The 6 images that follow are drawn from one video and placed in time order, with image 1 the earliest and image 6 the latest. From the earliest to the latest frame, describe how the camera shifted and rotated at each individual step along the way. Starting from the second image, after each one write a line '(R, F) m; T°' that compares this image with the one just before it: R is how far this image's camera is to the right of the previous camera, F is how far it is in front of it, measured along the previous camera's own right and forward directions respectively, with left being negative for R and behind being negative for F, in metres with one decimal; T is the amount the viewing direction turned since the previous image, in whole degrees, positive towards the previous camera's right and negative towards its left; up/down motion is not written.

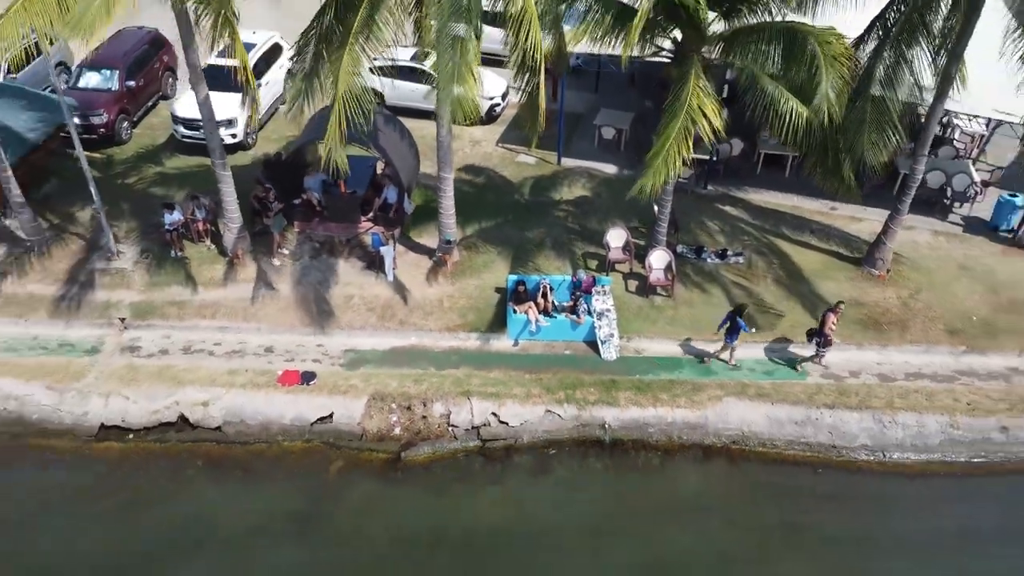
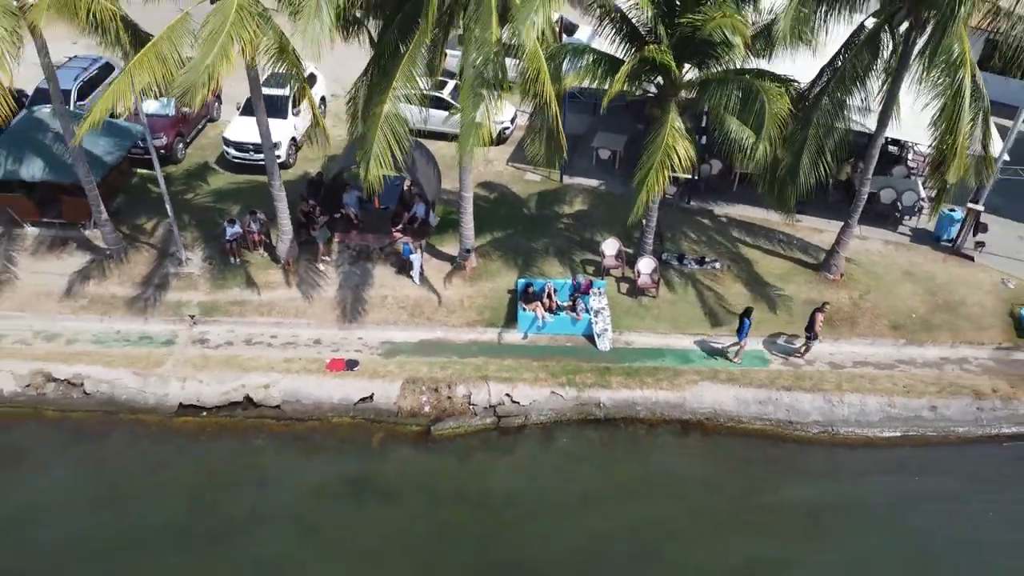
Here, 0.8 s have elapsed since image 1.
(-0.2, -2.4) m; 0°
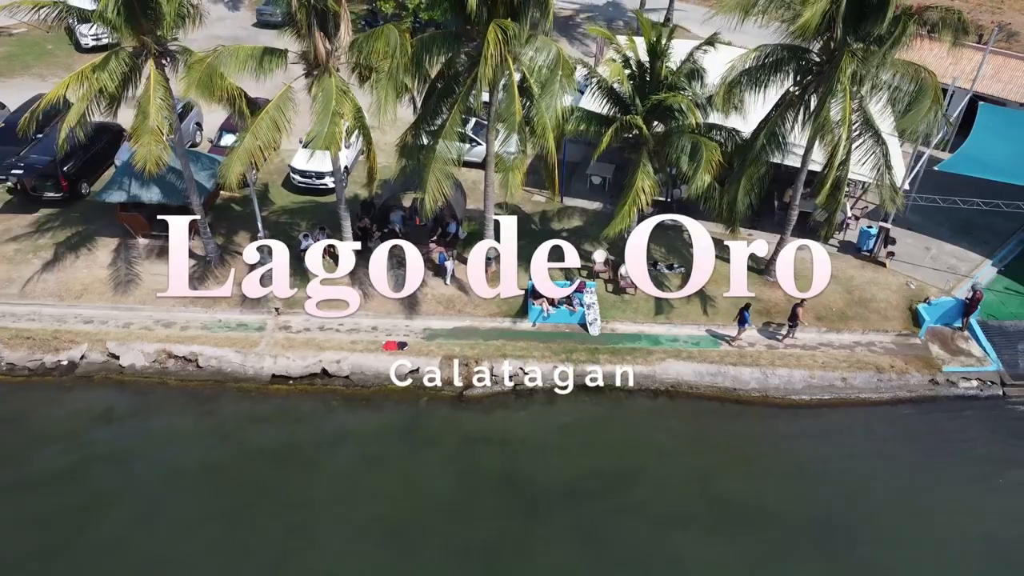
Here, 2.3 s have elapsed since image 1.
(-0.3, -4.6) m; 0°
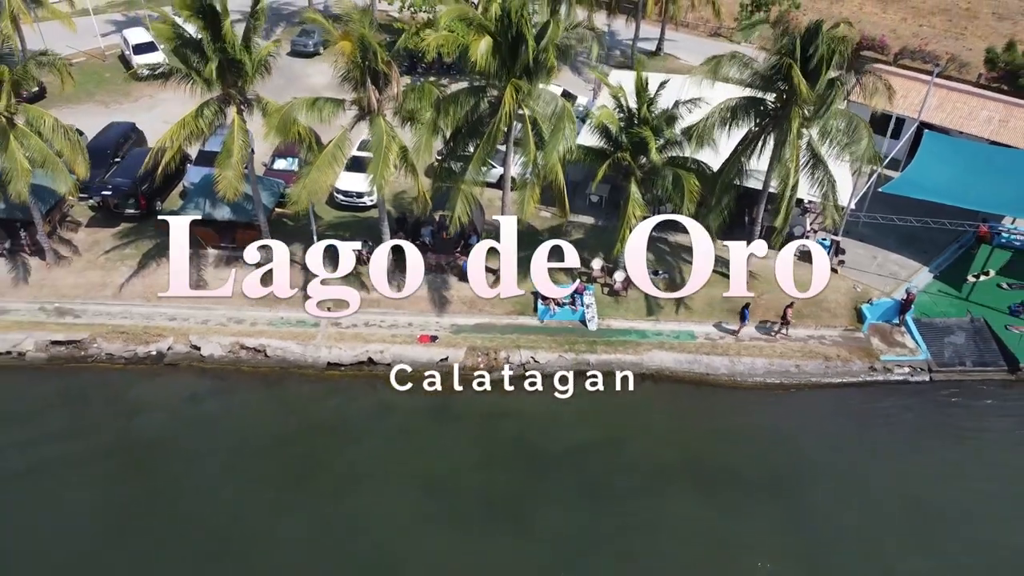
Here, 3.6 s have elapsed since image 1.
(-0.4, -4.1) m; 0°
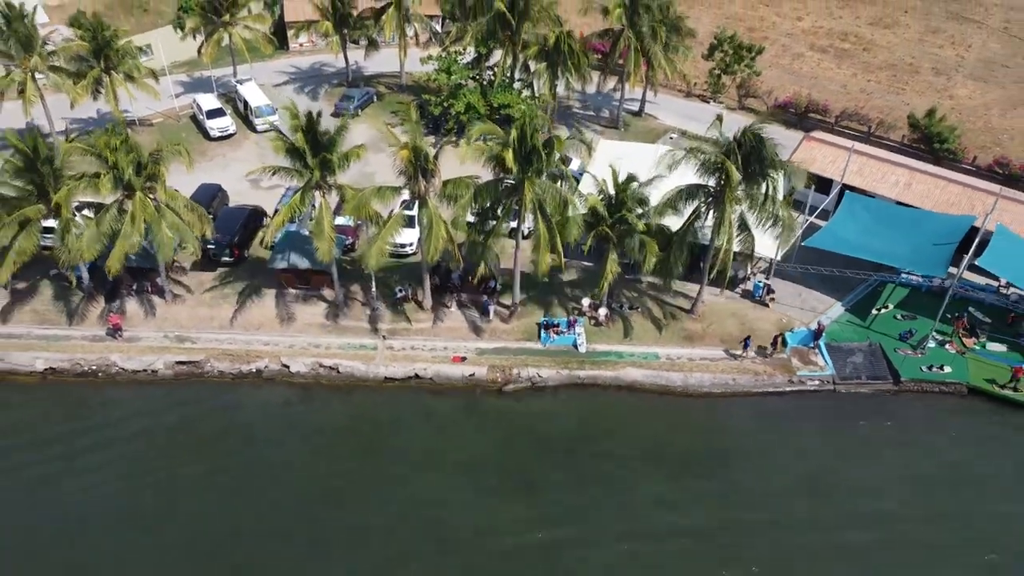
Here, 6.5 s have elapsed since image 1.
(-0.4, -8.0) m; 0°
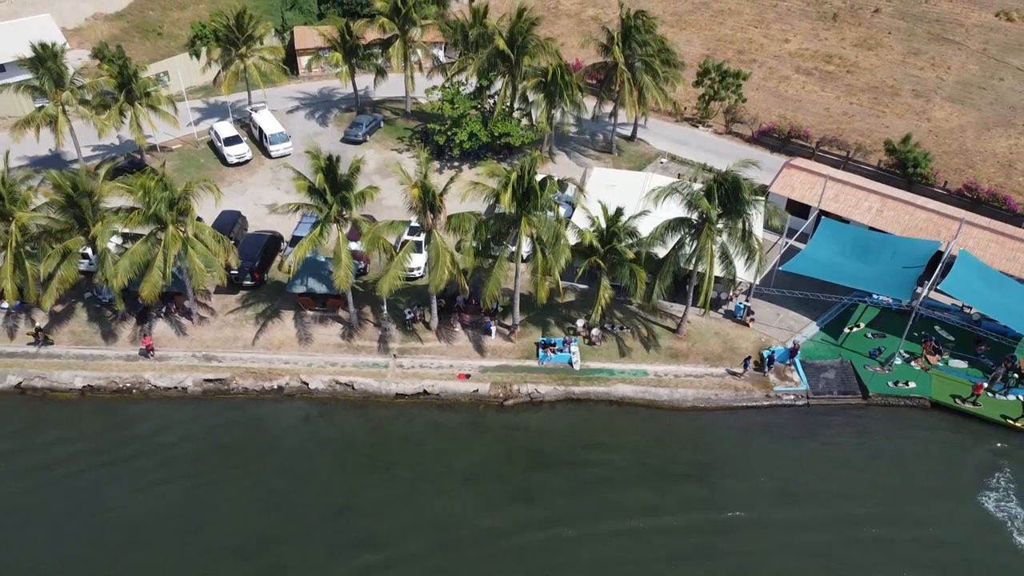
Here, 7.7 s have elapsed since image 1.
(0.0, -2.9) m; 0°
